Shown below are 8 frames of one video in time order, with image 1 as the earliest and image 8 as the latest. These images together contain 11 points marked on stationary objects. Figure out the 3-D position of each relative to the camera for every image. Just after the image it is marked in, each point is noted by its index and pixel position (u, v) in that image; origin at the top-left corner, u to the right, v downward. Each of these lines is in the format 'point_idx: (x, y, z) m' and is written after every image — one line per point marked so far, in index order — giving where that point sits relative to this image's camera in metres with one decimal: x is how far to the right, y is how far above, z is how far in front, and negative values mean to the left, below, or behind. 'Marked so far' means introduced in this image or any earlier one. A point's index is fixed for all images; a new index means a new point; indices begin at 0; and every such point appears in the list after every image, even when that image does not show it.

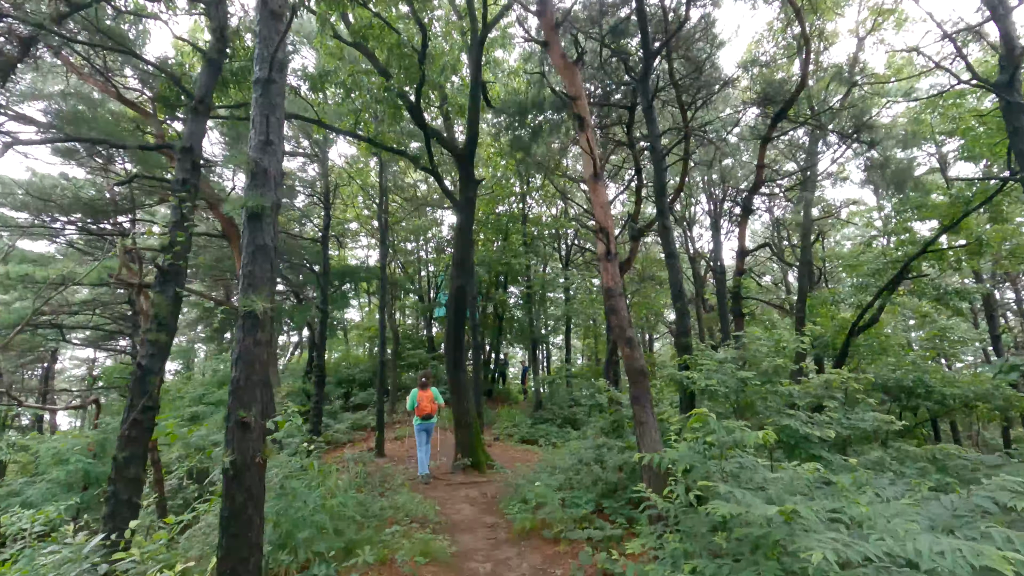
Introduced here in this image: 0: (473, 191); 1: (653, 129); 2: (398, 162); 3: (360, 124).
0: (-0.8, +2.0, +11.1) m
1: (+2.2, +2.5, +8.4) m
2: (-4.2, +4.6, +19.6) m
3: (-3.1, +3.3, +10.7) m
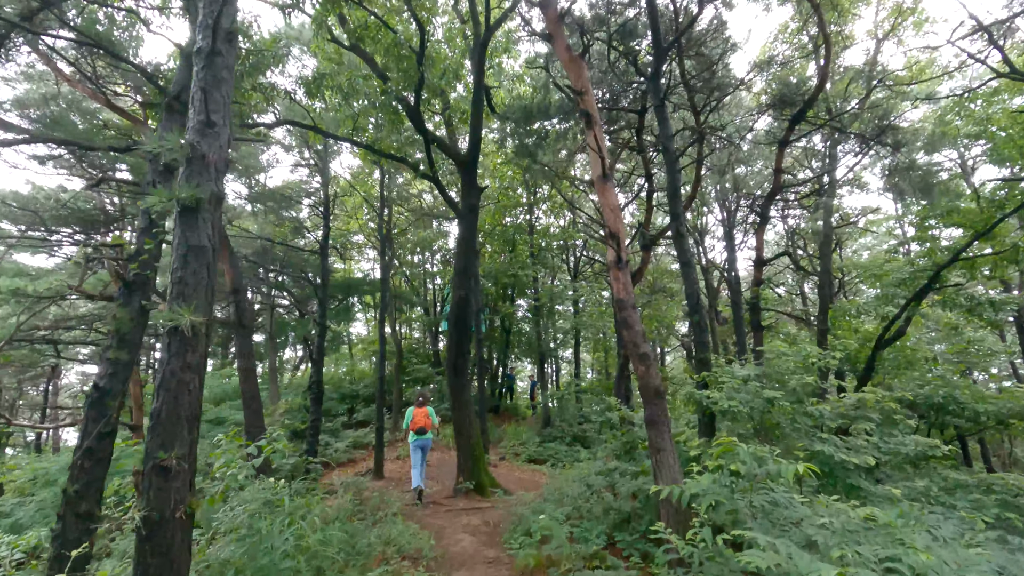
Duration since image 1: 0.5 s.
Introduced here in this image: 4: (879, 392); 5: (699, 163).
0: (-0.7, +1.8, +10.6) m
1: (+2.3, +2.4, +7.9) m
2: (-4.0, +4.1, +19.3) m
3: (-3.0, +3.1, +10.3) m
4: (+4.6, -1.3, +6.7) m
5: (+3.7, +2.5, +10.7) m
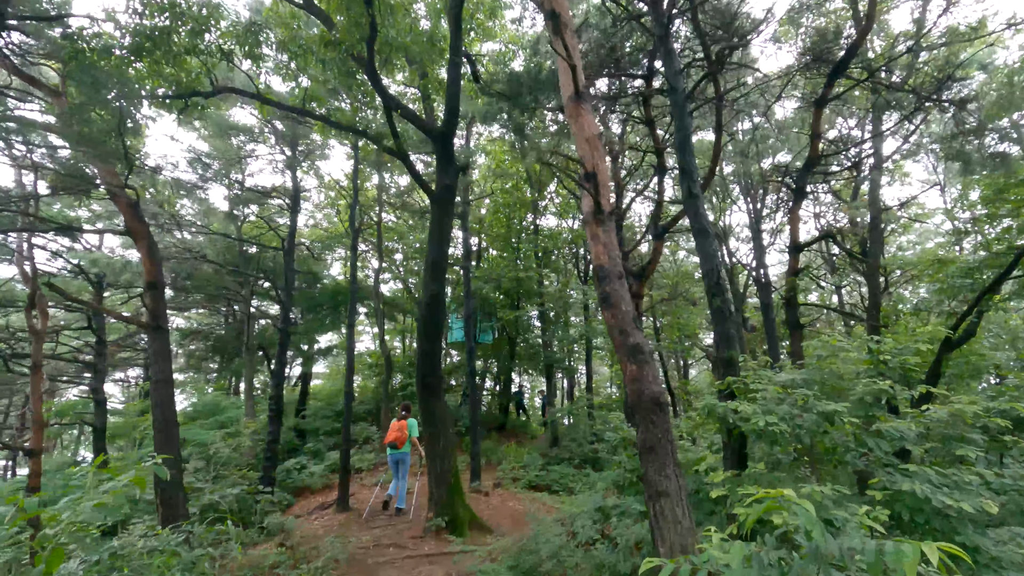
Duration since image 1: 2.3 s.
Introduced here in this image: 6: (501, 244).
0: (-1.0, +1.8, +9.1) m
1: (+1.9, +2.6, +6.3) m
2: (-3.9, +3.9, +17.9) m
3: (-3.3, +3.1, +8.9) m
4: (+4.2, -1.0, +4.9) m
5: (+3.4, +2.6, +8.9) m
6: (-0.4, +1.6, +19.7) m
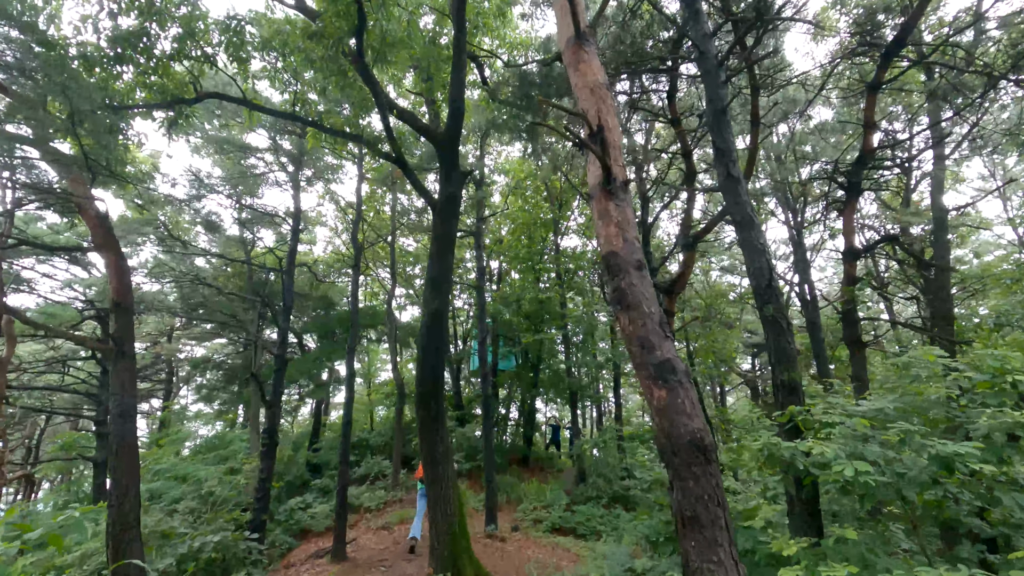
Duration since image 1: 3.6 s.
0: (-0.8, +1.5, +8.2) m
1: (+1.9, +2.5, +5.3) m
2: (-3.3, +3.1, +17.3) m
3: (-3.2, +2.8, +8.2) m
4: (+4.2, -1.0, +3.6) m
5: (+3.6, +2.4, +7.9) m
6: (+0.3, +0.8, +18.8) m
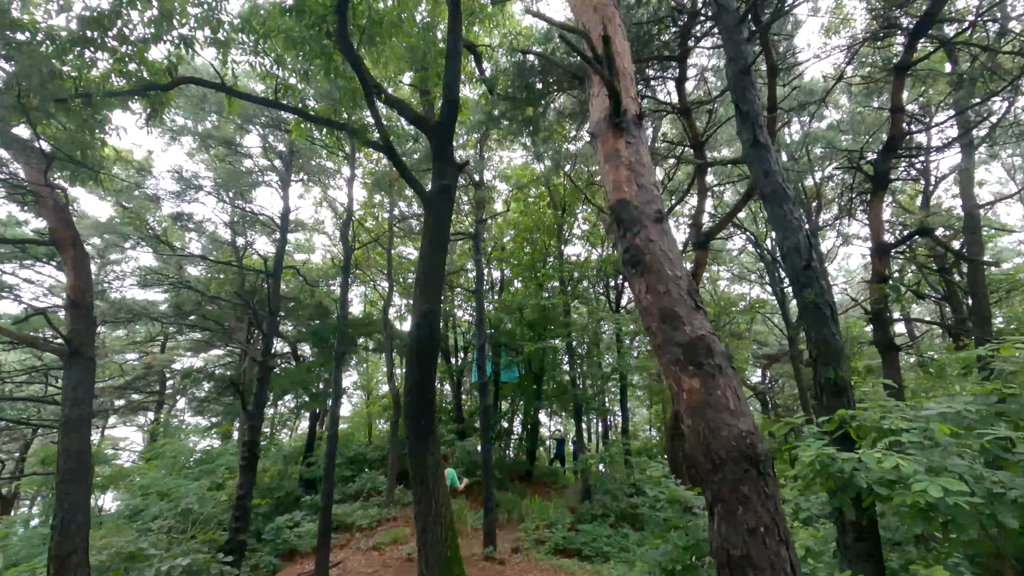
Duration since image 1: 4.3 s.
0: (-0.8, +1.5, +7.6) m
1: (+1.8, +2.5, +4.7) m
2: (-3.3, +2.9, +16.8) m
3: (-3.2, +2.8, +7.7) m
4: (+4.1, -0.9, +2.9) m
5: (+3.5, +2.4, +7.3) m
6: (+0.4, +0.5, +18.2) m
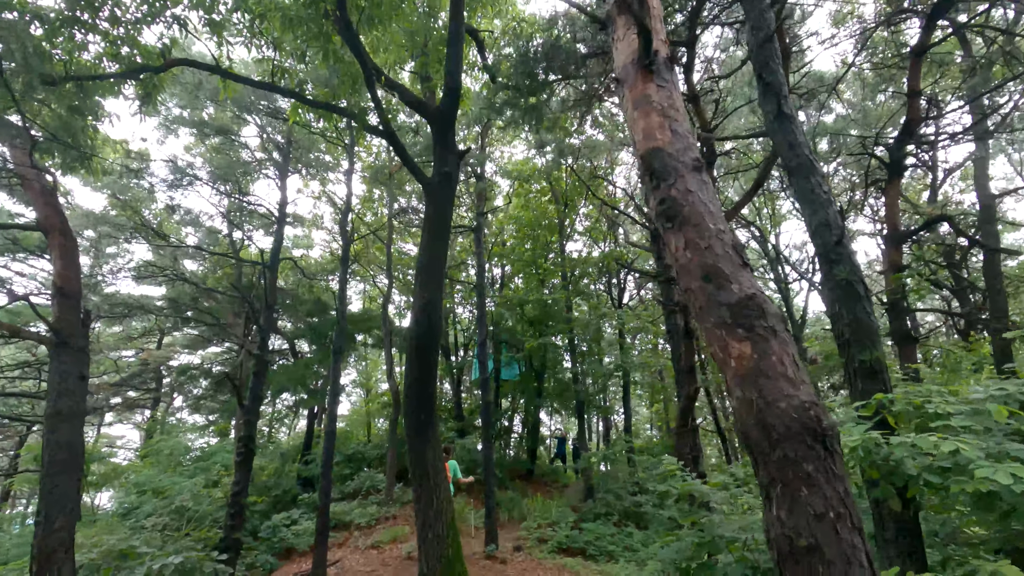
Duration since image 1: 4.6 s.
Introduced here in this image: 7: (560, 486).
0: (-0.8, +1.7, +7.4) m
1: (+1.9, +2.7, +4.5) m
2: (-3.2, +3.0, +16.6) m
3: (-3.1, +2.9, +7.5) m
4: (+4.2, -0.8, +2.7) m
5: (+3.6, +2.5, +7.1) m
6: (+0.5, +0.6, +17.9) m
7: (+1.6, -6.5, +17.6) m
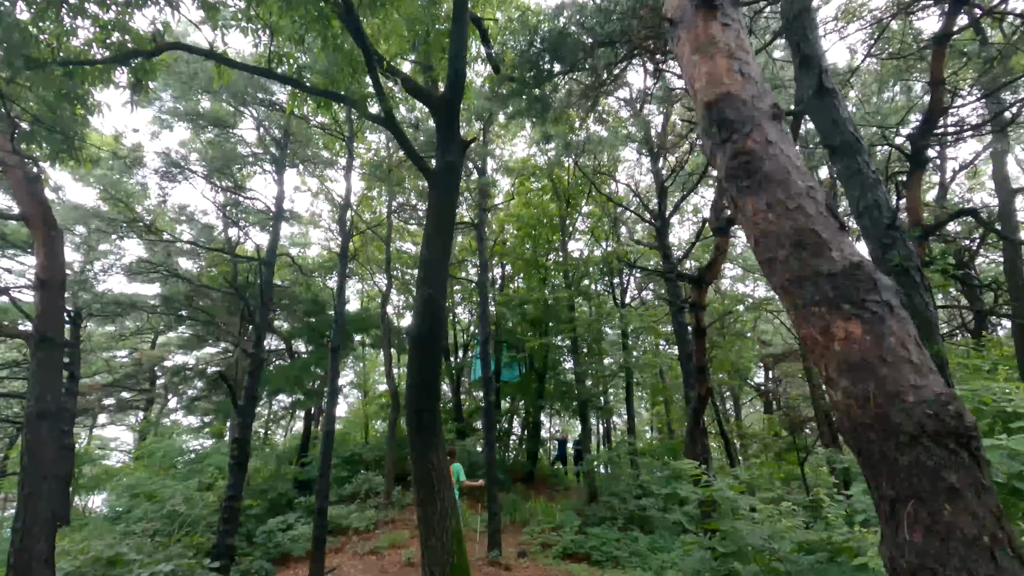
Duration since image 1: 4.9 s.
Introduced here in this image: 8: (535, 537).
0: (-0.7, +1.7, +7.1) m
1: (+2.0, +2.7, +4.3) m
2: (-3.2, +3.0, +16.3) m
3: (-3.0, +3.0, +7.2) m
4: (+4.3, -0.7, +2.5) m
5: (+3.7, +2.6, +6.8) m
6: (+0.5, +0.6, +17.7) m
7: (+1.6, -6.5, +17.3) m
8: (+0.5, -5.1, +10.9) m
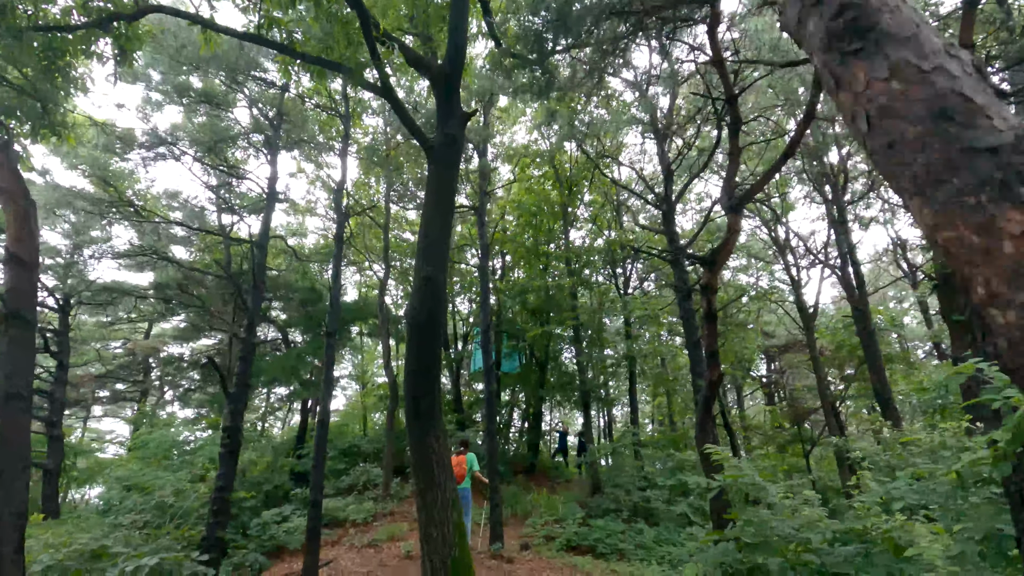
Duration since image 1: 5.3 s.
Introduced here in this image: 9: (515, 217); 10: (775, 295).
0: (-0.7, +2.0, +6.8) m
1: (+2.0, +3.0, +3.9) m
2: (-3.1, +3.4, +15.9) m
3: (-3.0, +3.2, +6.8) m
4: (+4.3, -0.5, +2.1) m
5: (+3.7, +2.8, +6.5) m
6: (+0.5, +1.0, +17.3) m
7: (+1.6, -6.1, +17.0) m
8: (+0.5, -4.8, +10.6) m
9: (0.0, +2.3, +17.0) m
10: (+9.0, -0.2, +18.3) m
